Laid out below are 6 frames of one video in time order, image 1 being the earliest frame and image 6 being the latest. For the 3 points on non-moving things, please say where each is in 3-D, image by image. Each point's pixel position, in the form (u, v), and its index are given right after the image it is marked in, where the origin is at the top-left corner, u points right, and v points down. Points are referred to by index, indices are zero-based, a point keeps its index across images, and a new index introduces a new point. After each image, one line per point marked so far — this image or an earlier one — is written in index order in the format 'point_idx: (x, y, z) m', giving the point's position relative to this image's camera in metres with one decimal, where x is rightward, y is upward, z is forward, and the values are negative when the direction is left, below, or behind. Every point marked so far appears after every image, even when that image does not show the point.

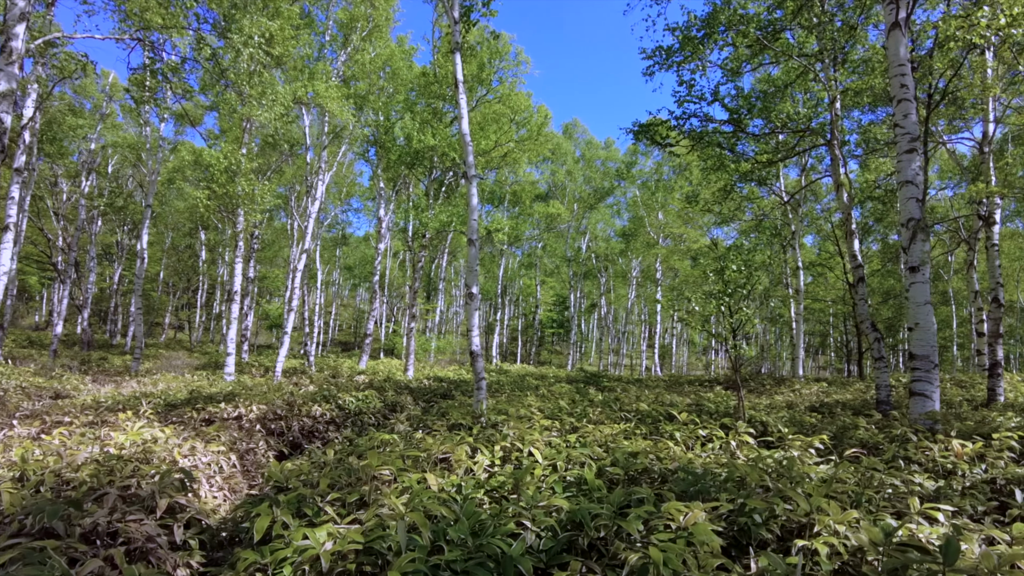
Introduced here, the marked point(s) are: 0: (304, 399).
0: (-3.8, -1.9, +8.6) m
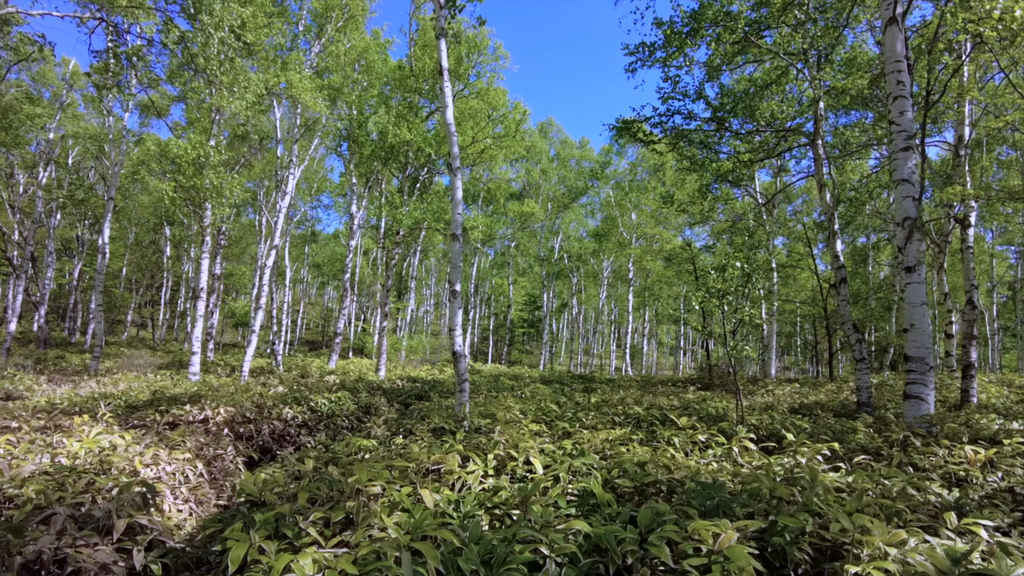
0: (-4.0, -1.9, +8.2) m
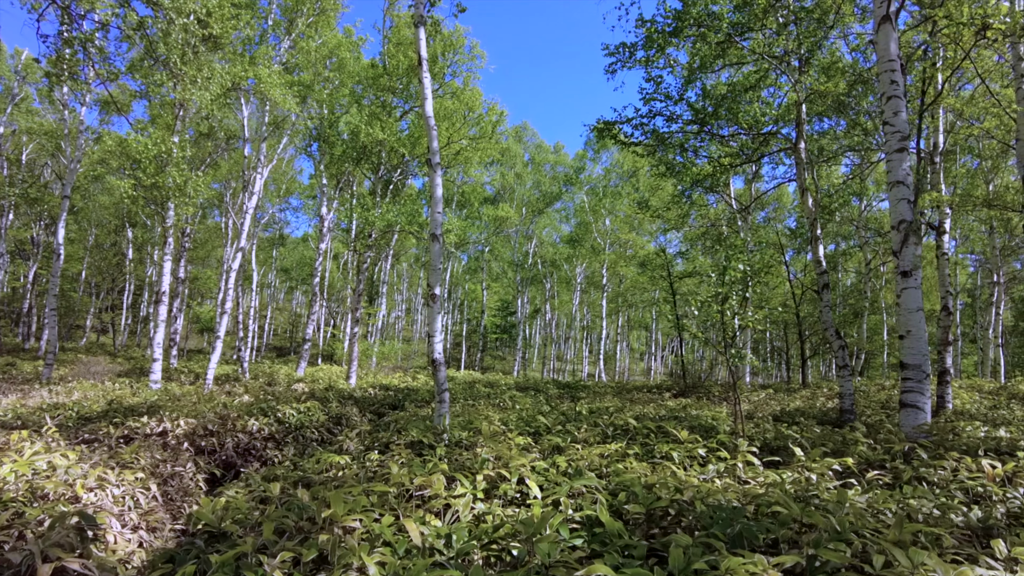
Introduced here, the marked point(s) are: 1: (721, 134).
0: (-4.3, -1.9, +7.7) m
1: (+4.0, +3.0, +9.3) m
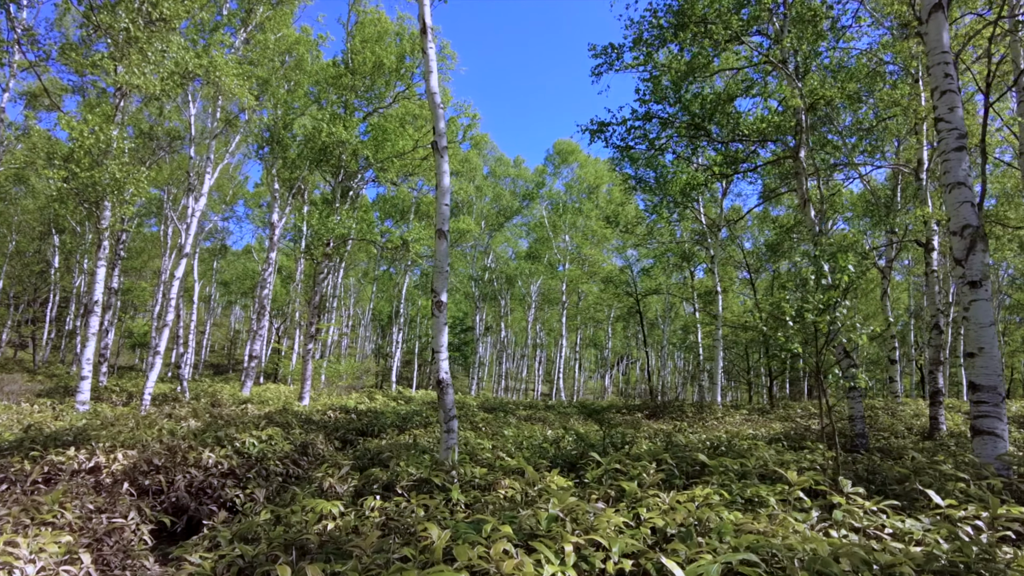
0: (-4.4, -2.1, +6.6) m
1: (+3.8, +2.8, +9.1) m
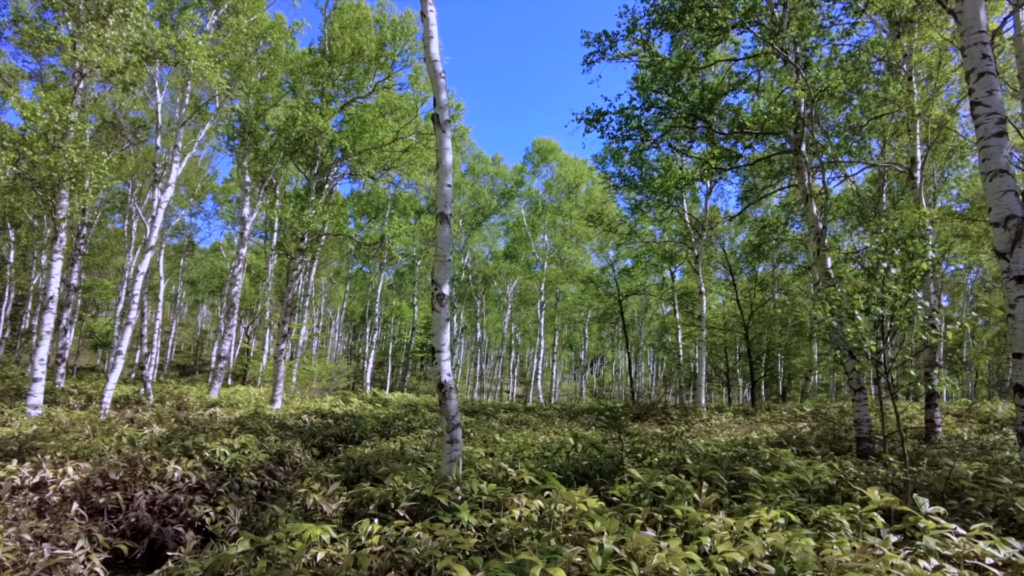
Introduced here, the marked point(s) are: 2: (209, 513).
0: (-4.4, -2.0, +5.9) m
1: (+3.7, +2.8, +8.8) m
2: (-2.8, -2.0, +4.4) m
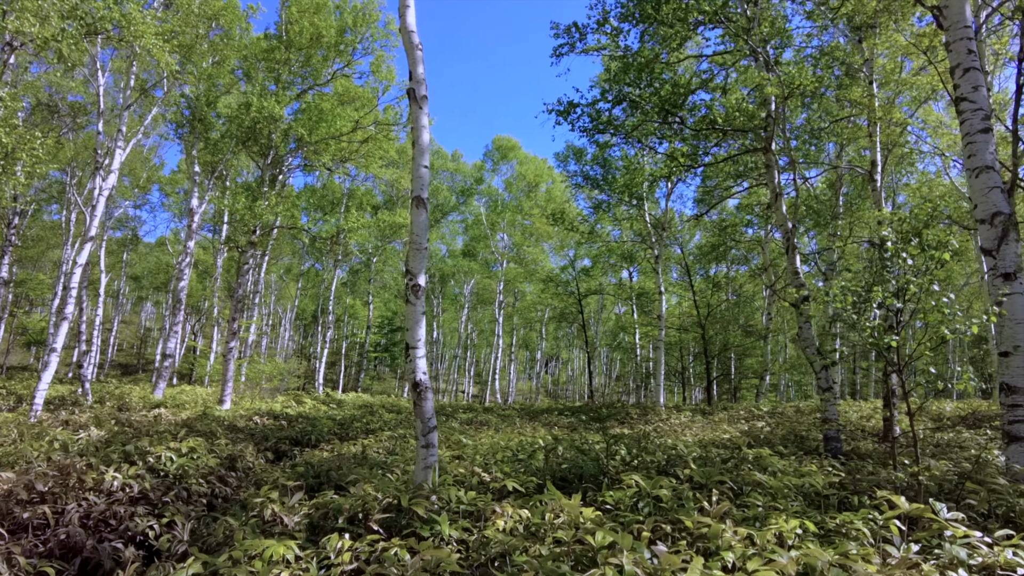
0: (-4.7, -1.9, +5.3) m
1: (+3.2, +2.9, +8.8) m
2: (-2.9, -1.9, +4.0) m
